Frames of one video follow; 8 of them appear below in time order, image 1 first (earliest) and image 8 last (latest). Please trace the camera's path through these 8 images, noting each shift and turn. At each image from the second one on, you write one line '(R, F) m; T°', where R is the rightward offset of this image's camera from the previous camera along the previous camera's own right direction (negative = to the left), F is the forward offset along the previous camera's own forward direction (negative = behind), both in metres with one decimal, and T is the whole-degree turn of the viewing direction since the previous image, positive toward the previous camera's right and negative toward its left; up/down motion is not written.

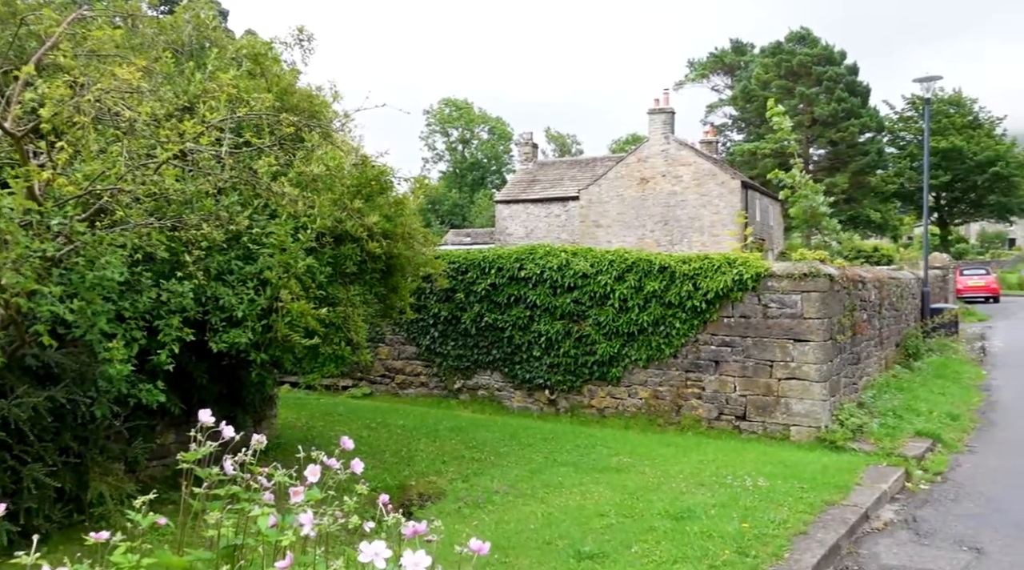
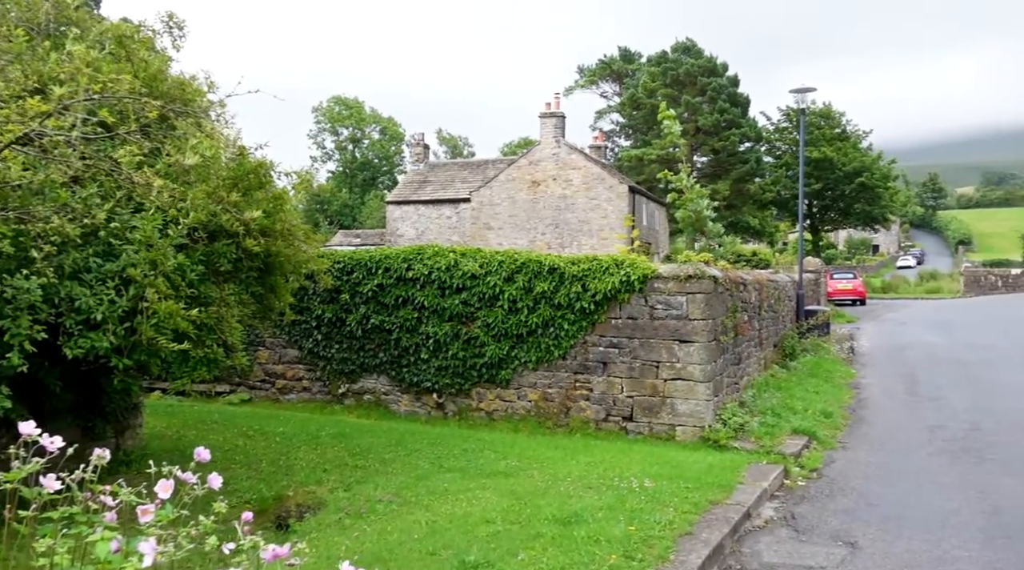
(0.0, +0.2) m; +7°
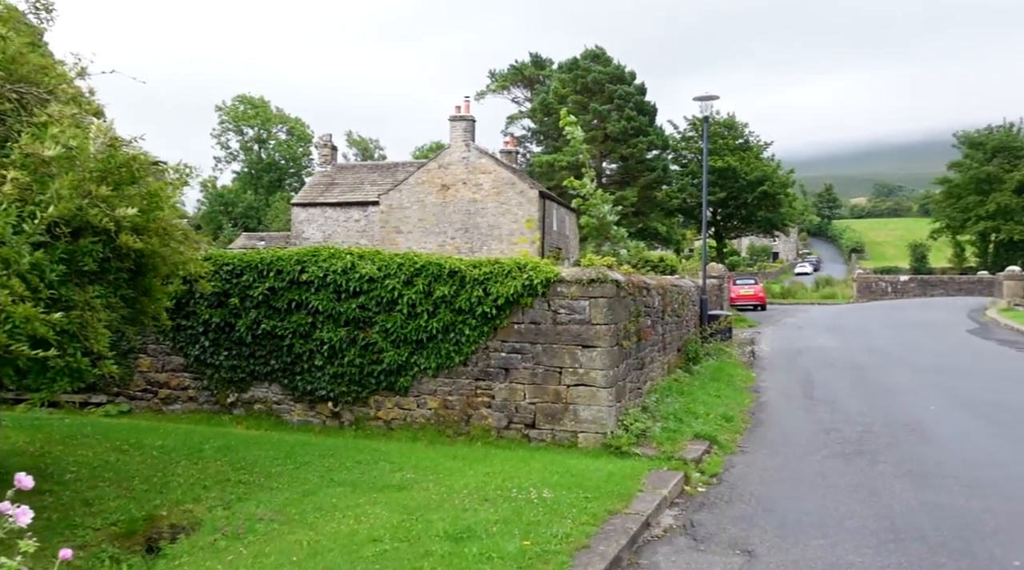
(+0.1, +0.2) m; +6°
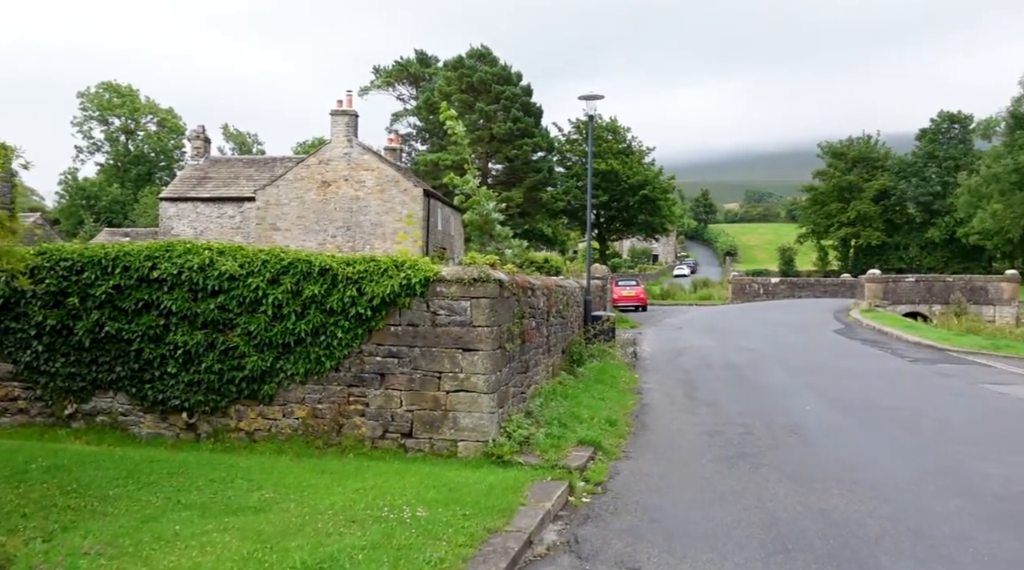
(+0.1, +0.5) m; +7°
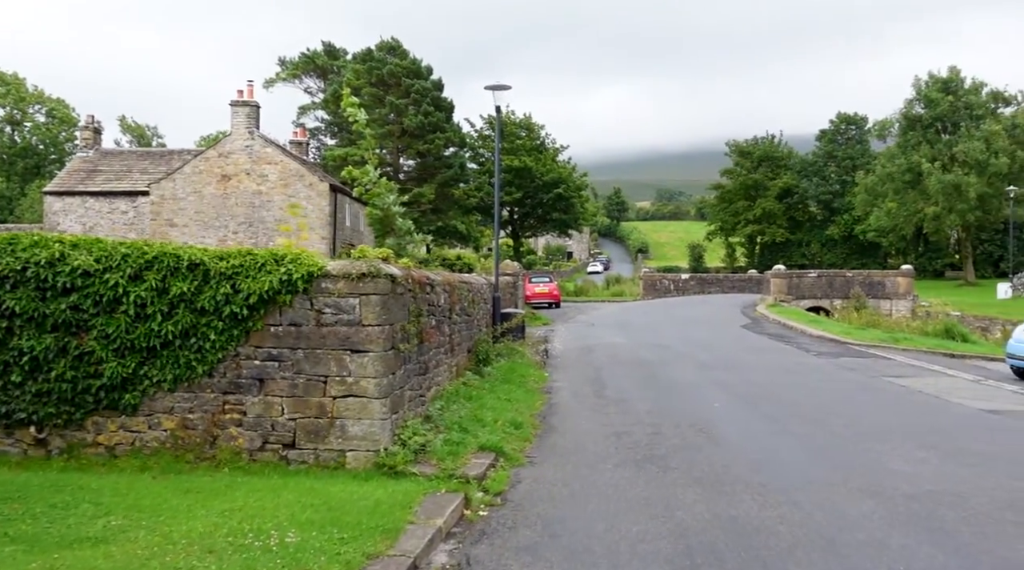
(+0.2, +0.6) m; +6°
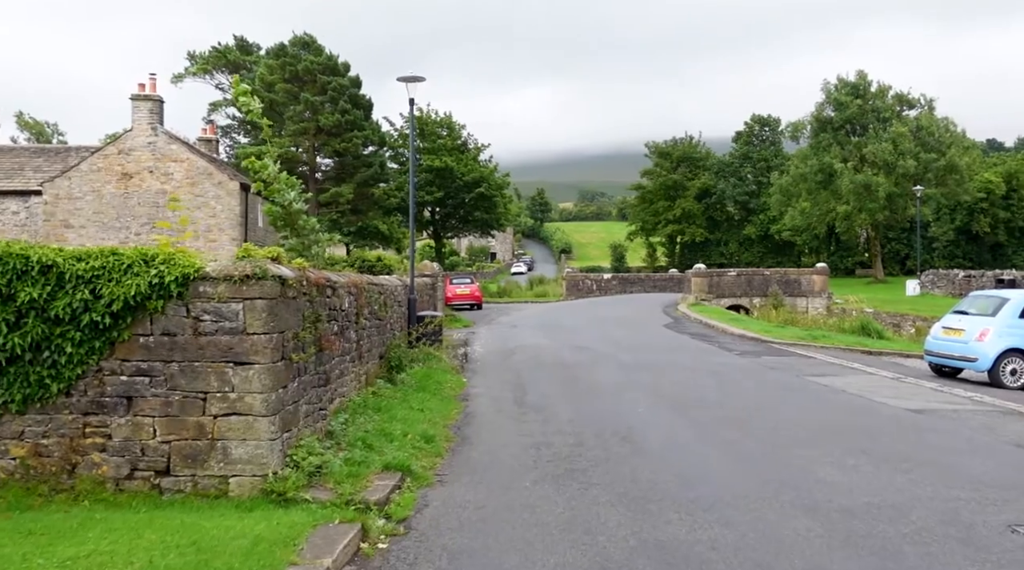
(+0.2, +0.7) m; +5°
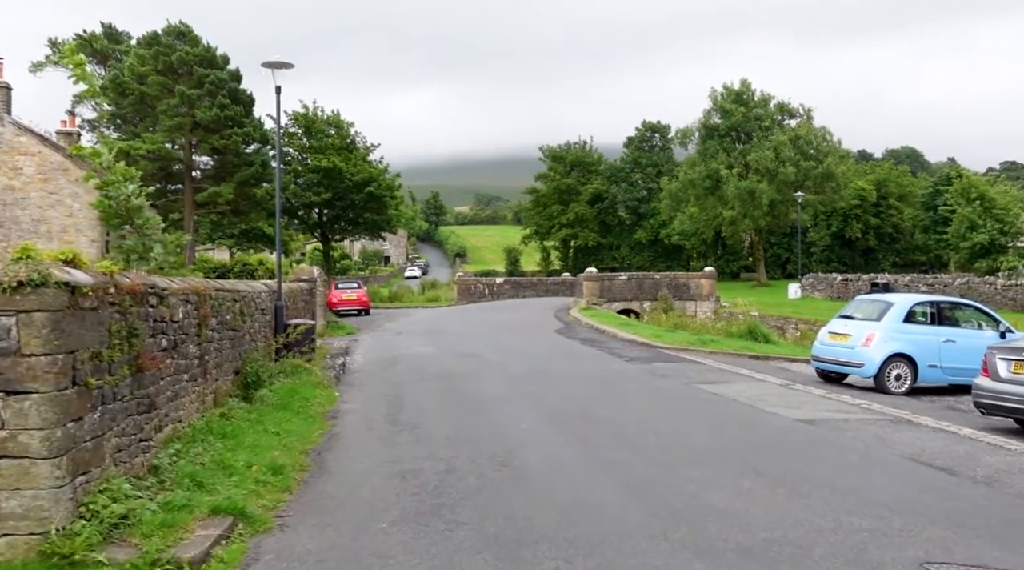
(+0.3, +1.0) m; +7°
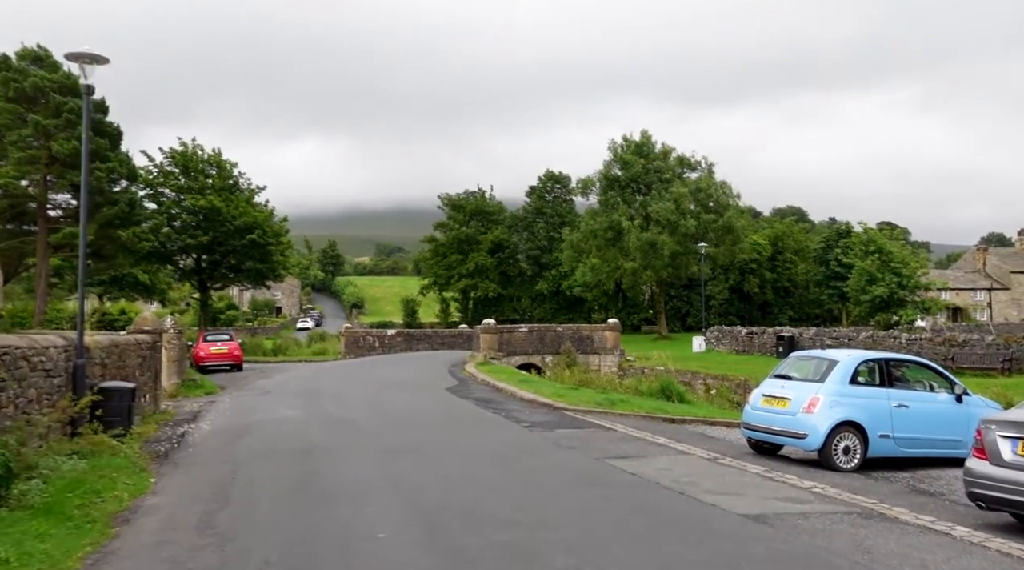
(+0.4, +2.9) m; +6°
